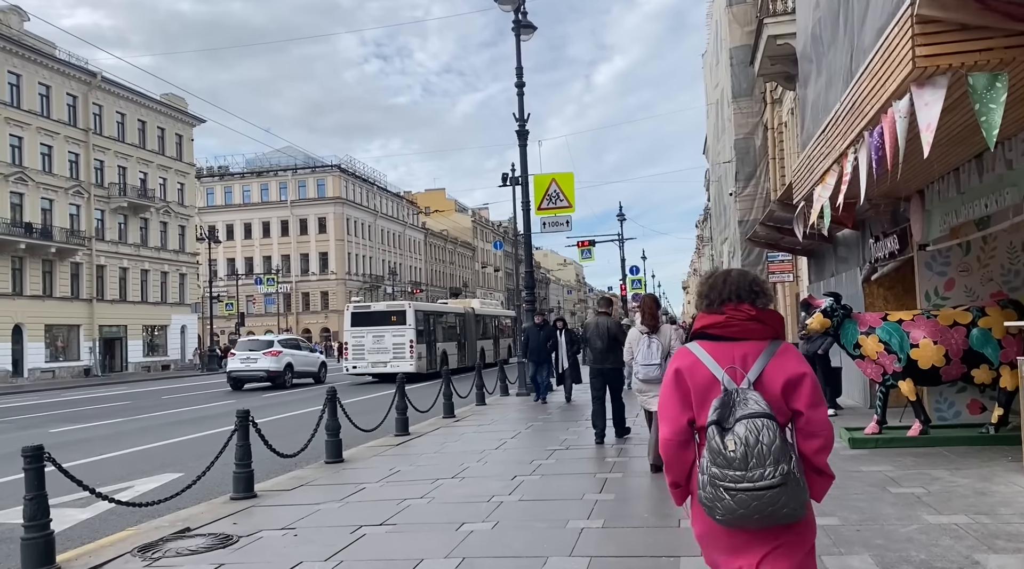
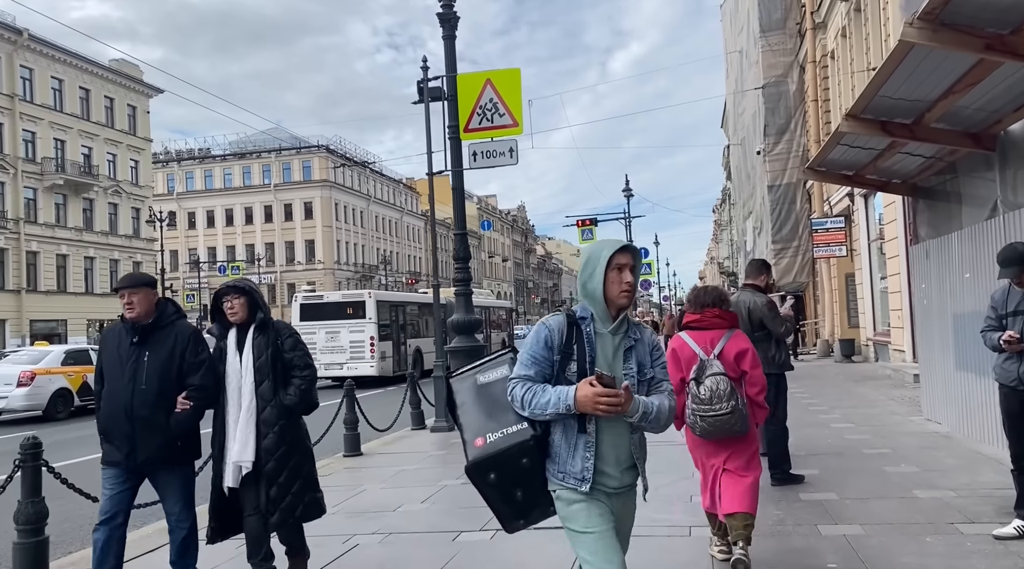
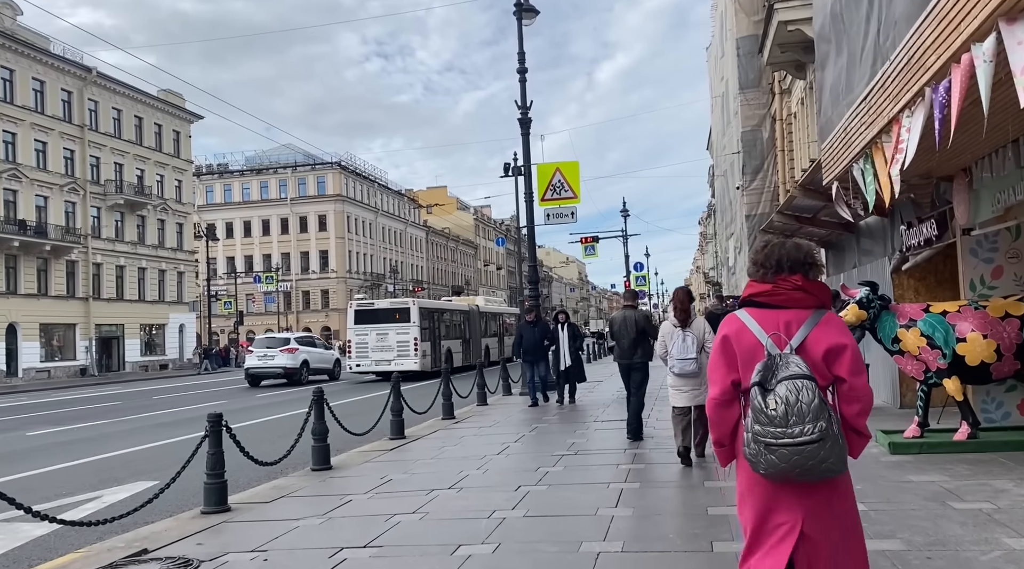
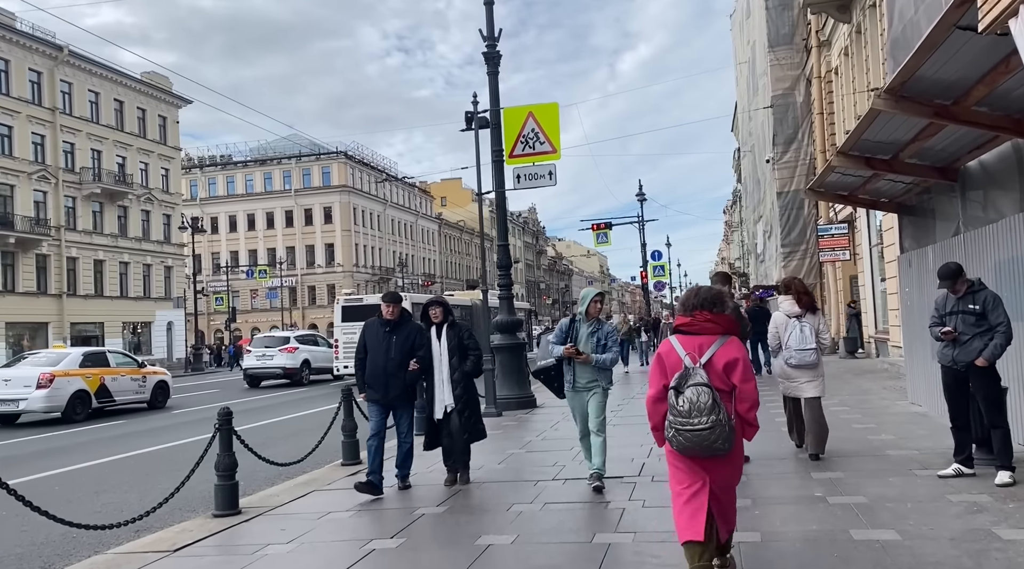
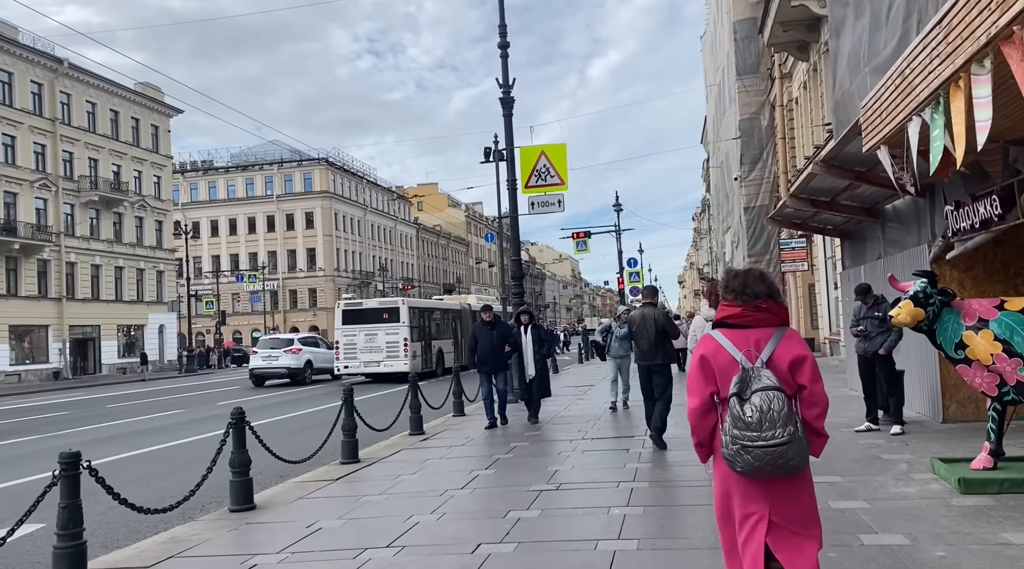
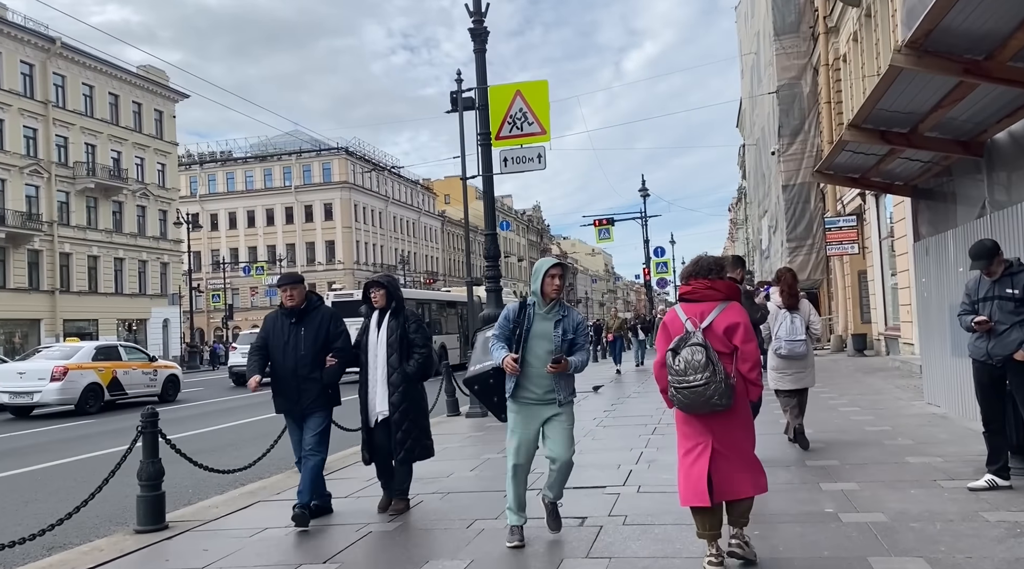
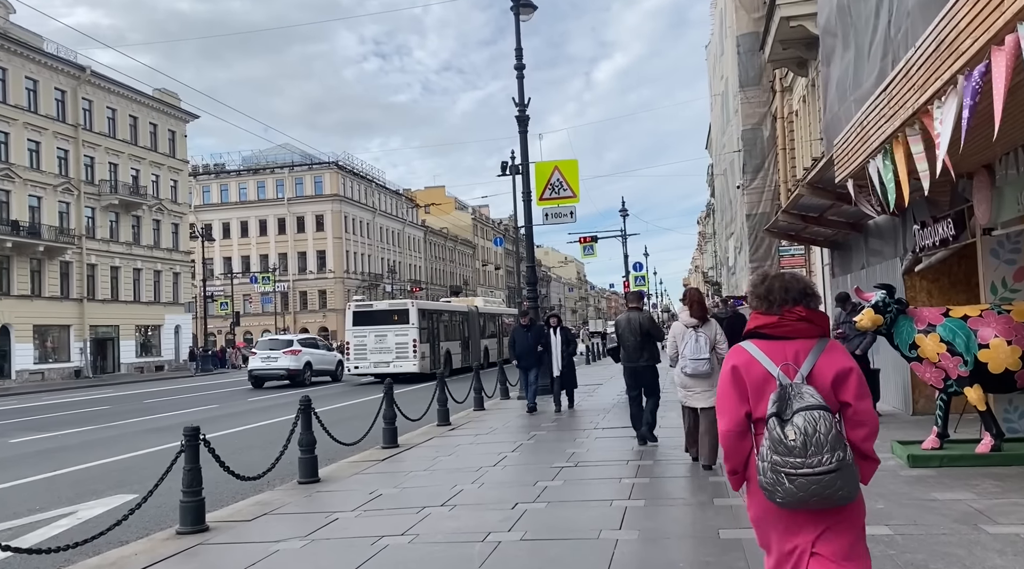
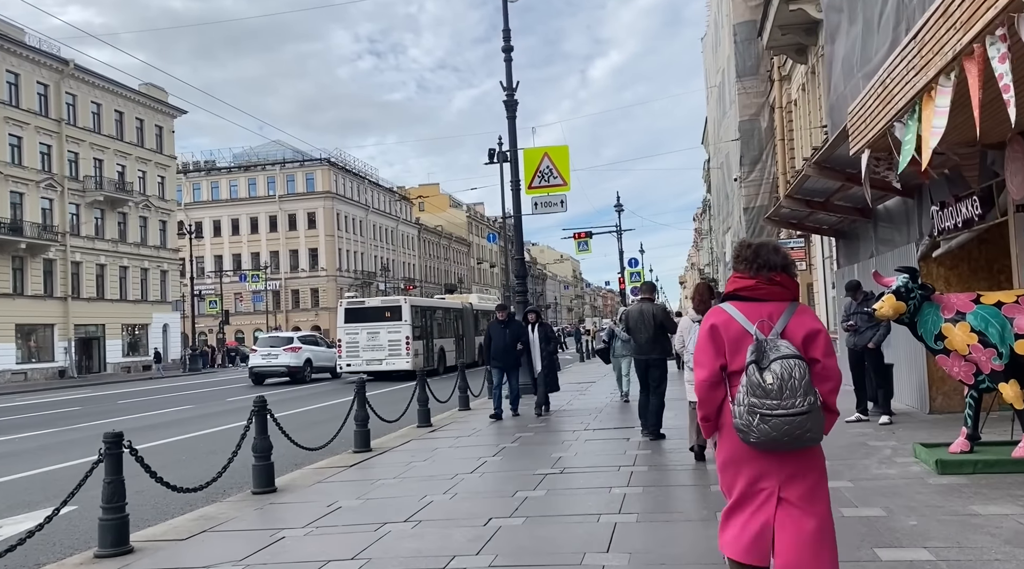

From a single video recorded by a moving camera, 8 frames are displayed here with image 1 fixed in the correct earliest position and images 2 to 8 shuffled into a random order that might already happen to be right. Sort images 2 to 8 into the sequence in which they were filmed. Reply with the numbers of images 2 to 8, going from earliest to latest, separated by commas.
3, 7, 8, 5, 4, 6, 2
